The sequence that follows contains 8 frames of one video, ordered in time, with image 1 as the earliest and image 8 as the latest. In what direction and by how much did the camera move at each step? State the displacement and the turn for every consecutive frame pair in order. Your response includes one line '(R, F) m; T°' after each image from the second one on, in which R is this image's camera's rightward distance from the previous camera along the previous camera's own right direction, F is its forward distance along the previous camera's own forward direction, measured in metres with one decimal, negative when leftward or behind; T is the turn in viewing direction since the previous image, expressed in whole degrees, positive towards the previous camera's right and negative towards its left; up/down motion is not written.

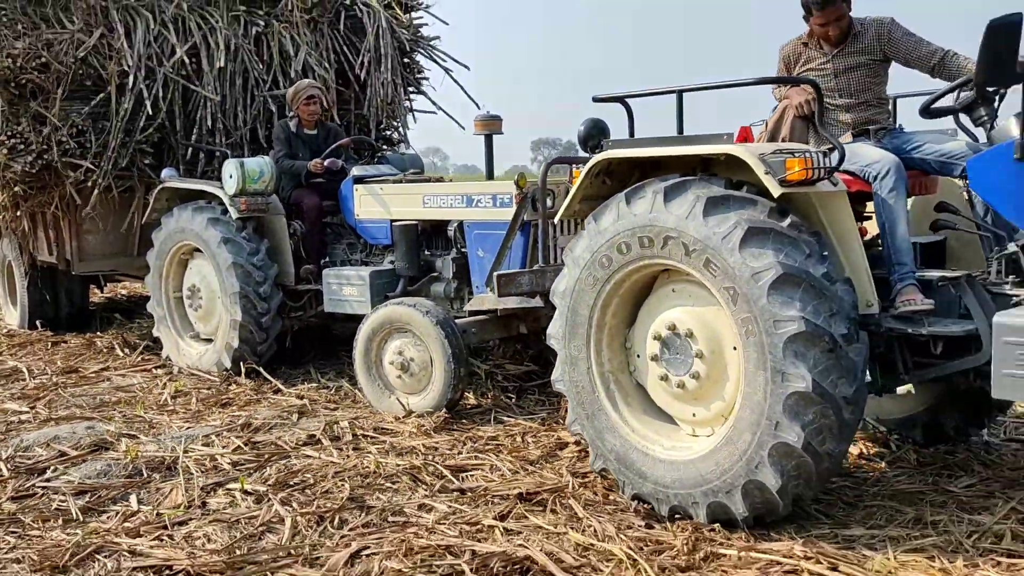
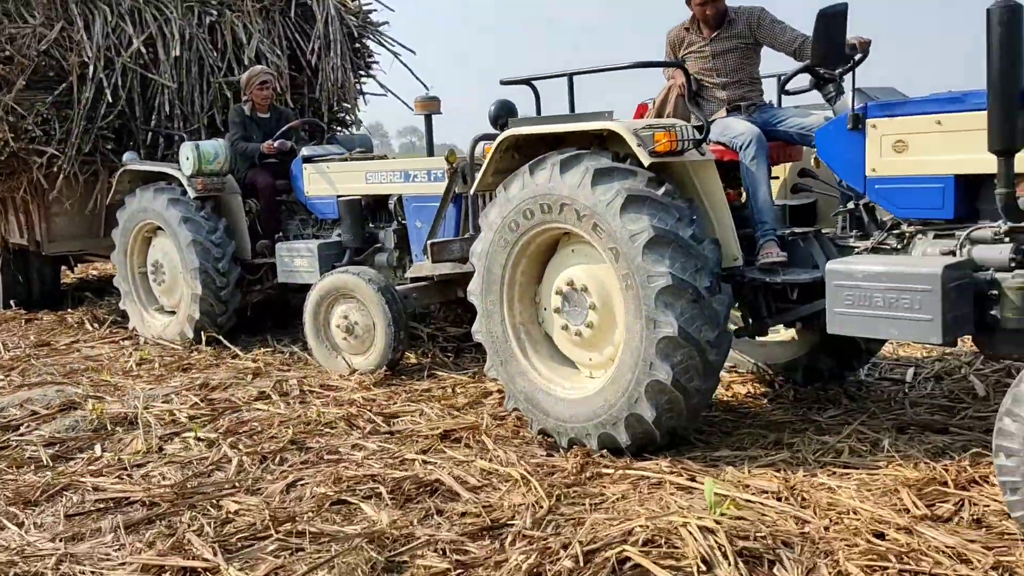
(+0.3, -0.4) m; +1°
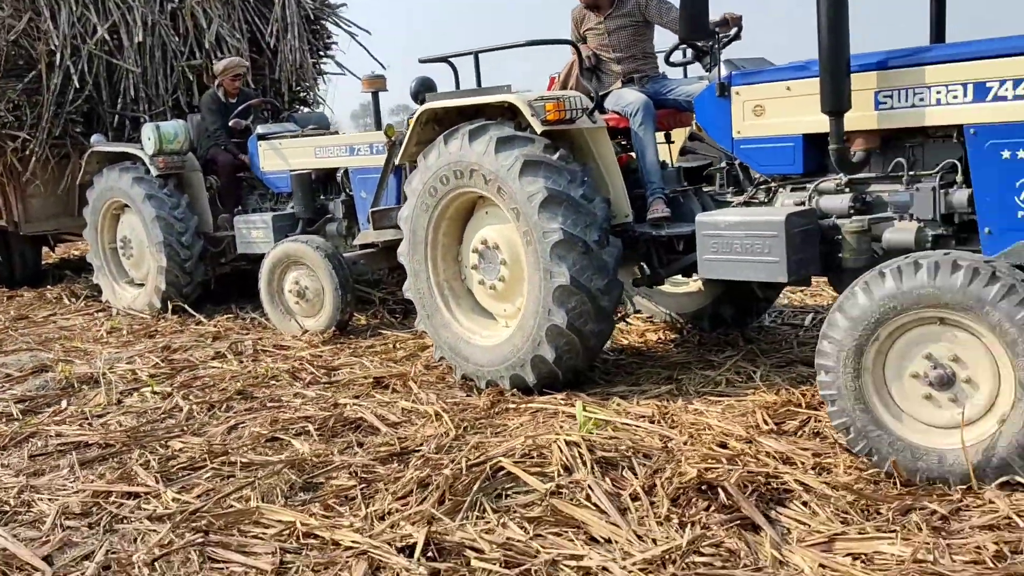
(+0.3, -0.4) m; 0°
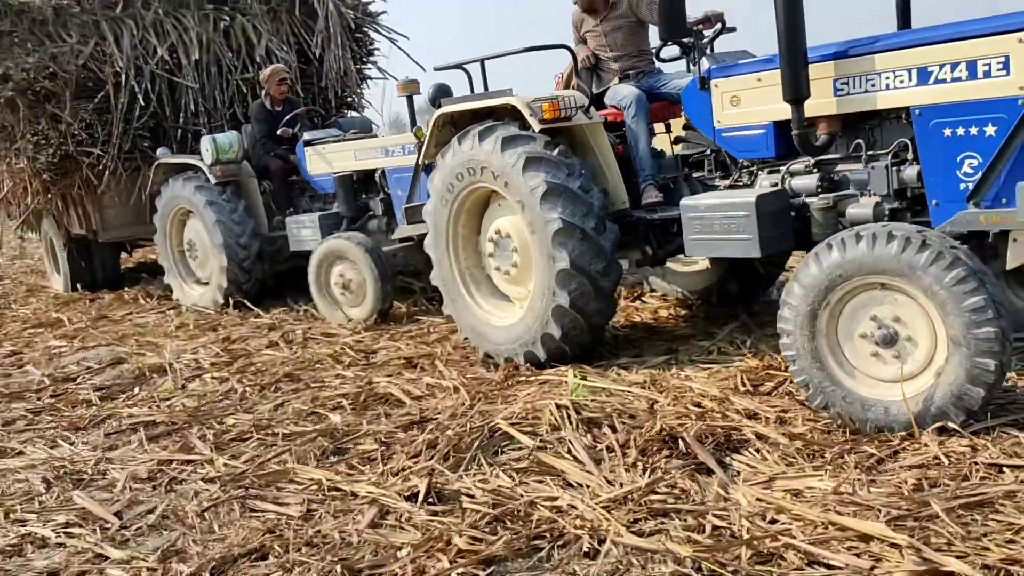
(+0.3, -0.4) m; -4°
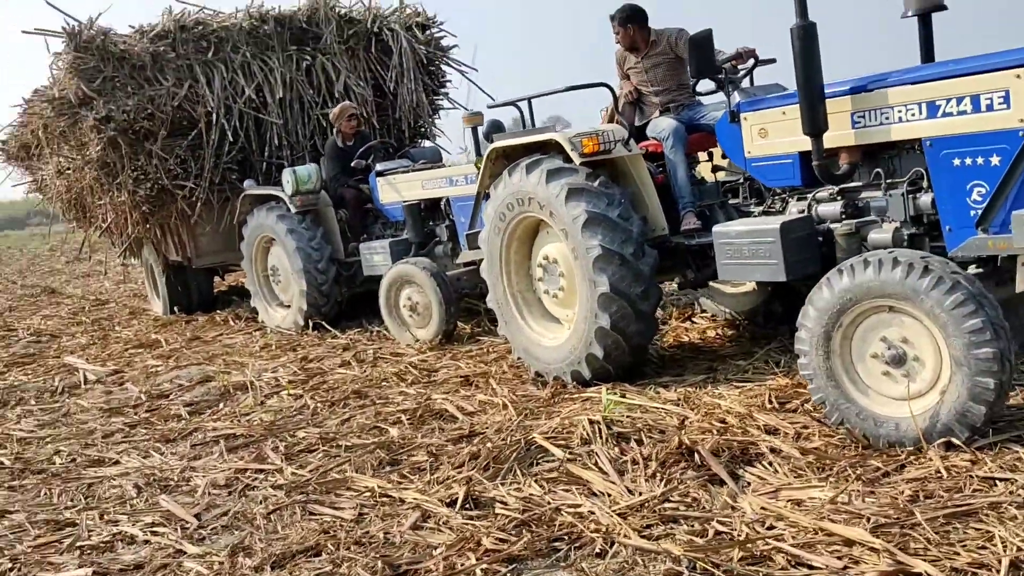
(+0.2, -0.3) m; -6°
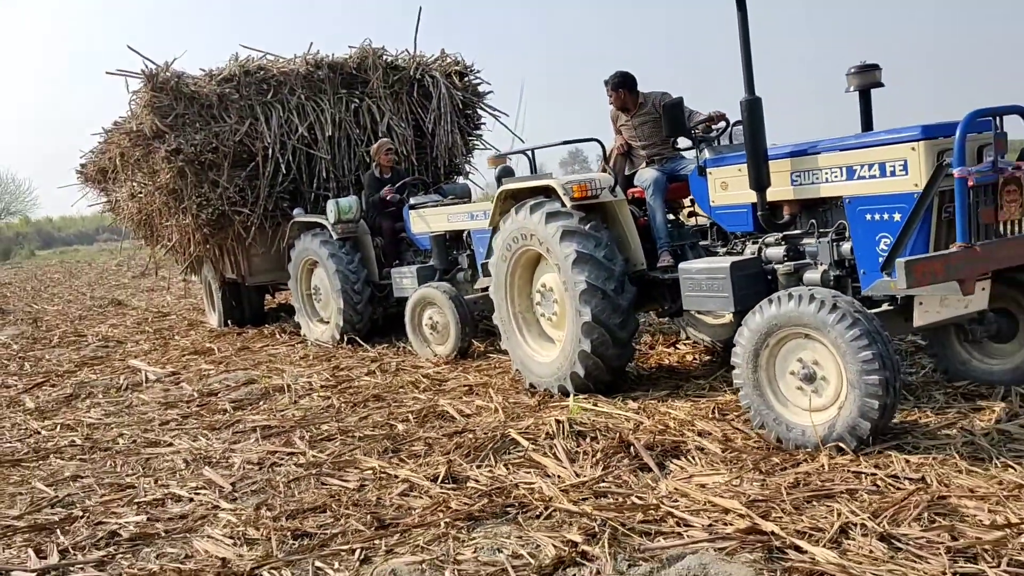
(+0.3, -0.7) m; -3°
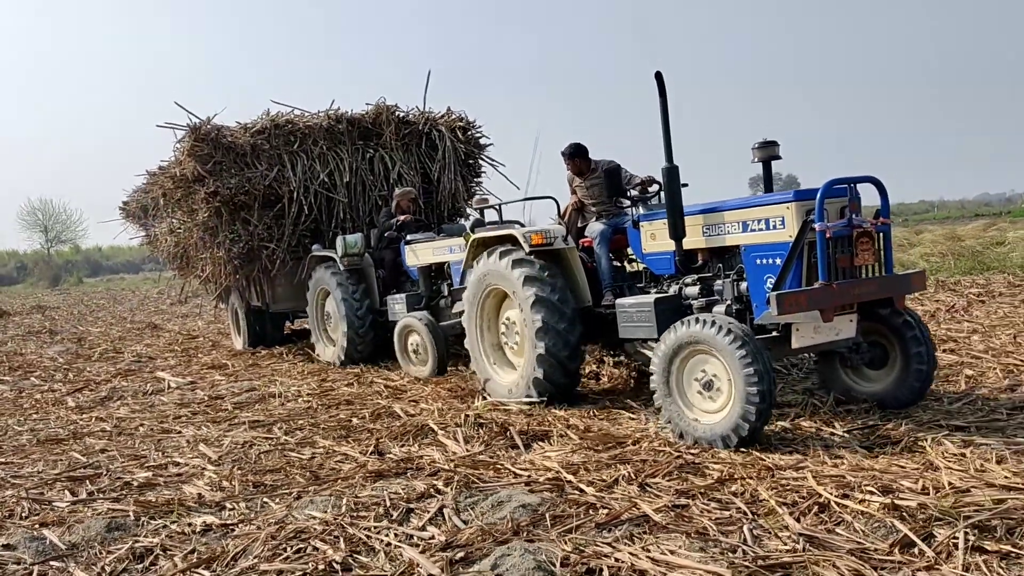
(+0.7, -1.3) m; -2°
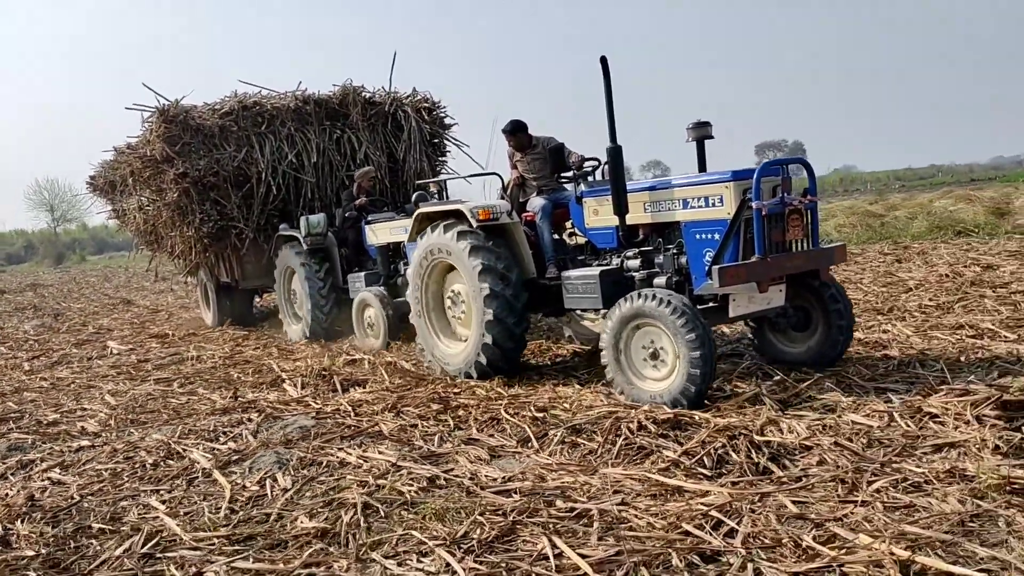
(+1.3, -1.4) m; -1°
